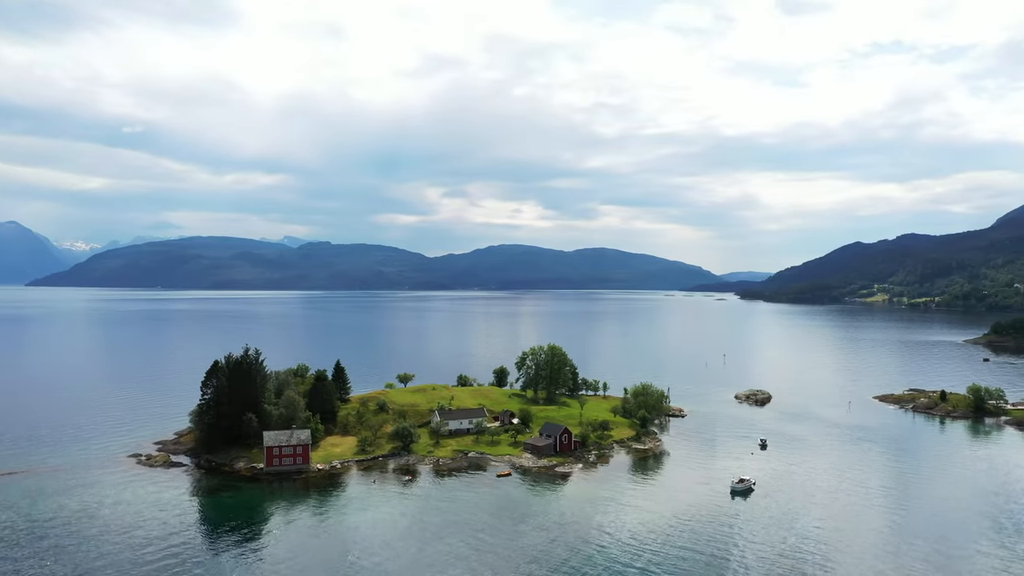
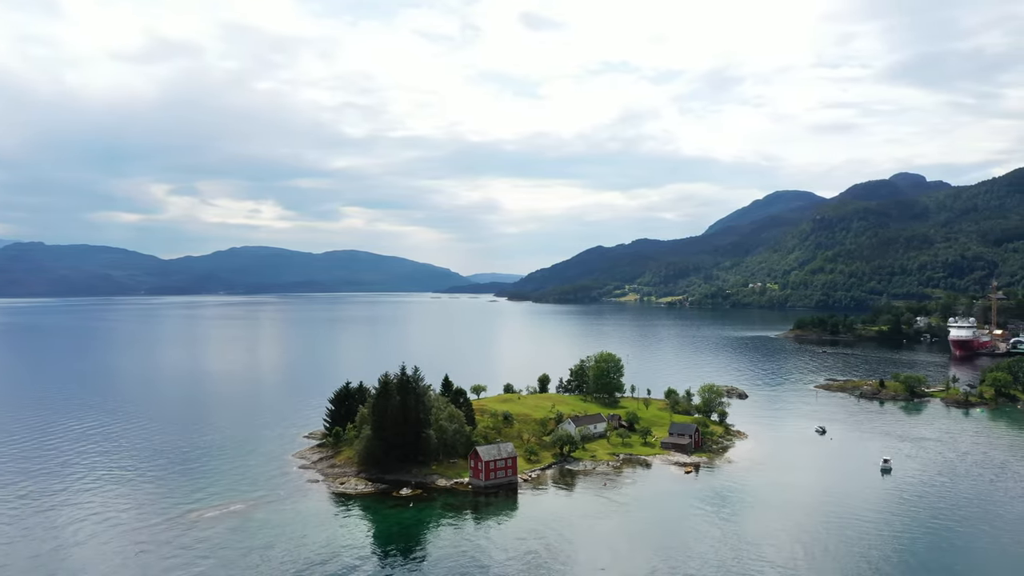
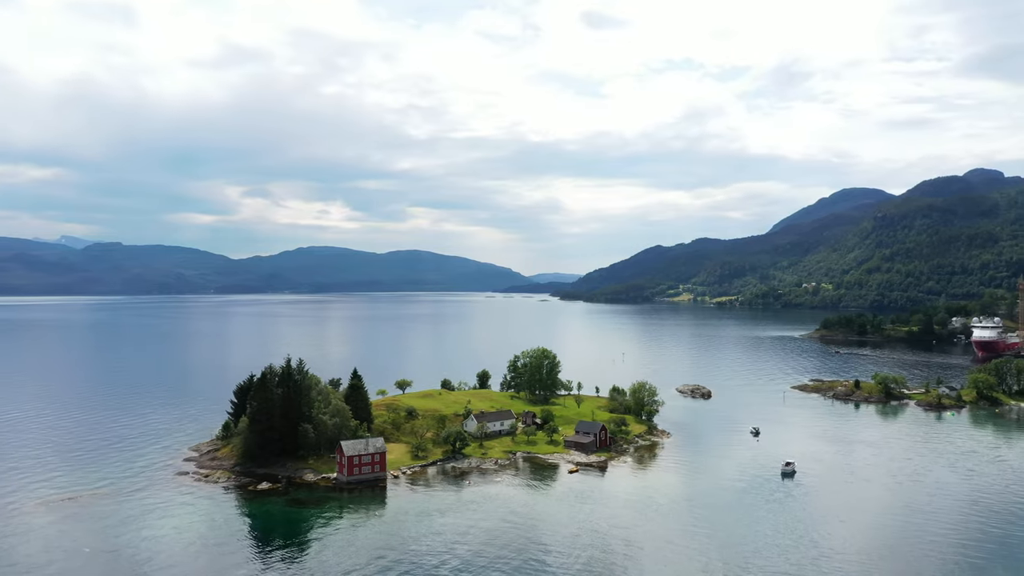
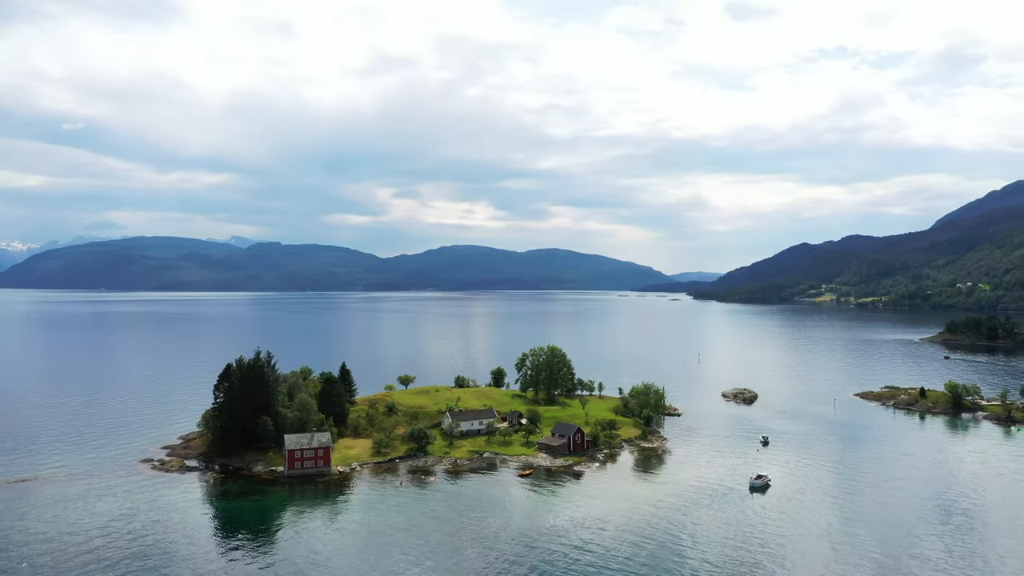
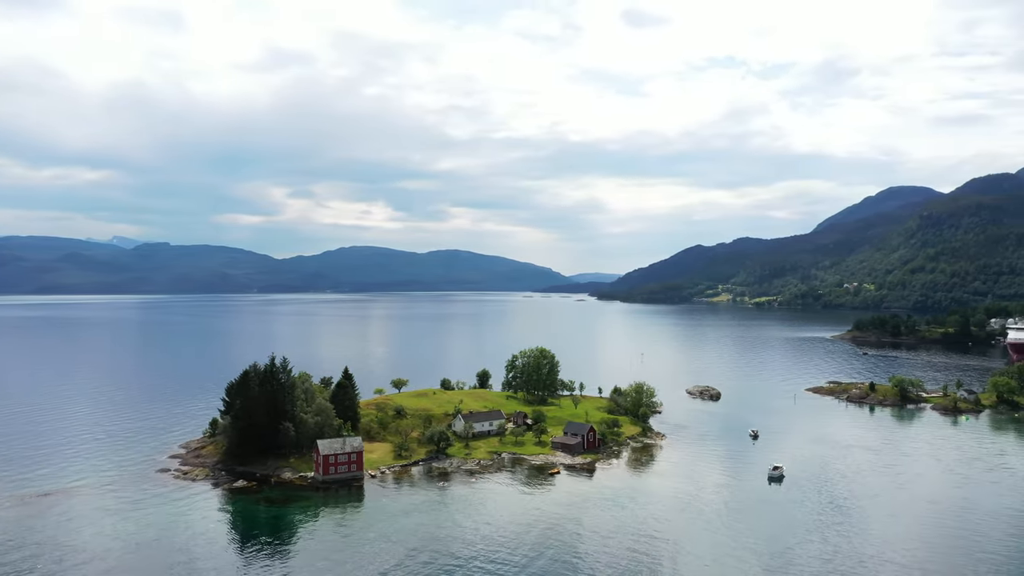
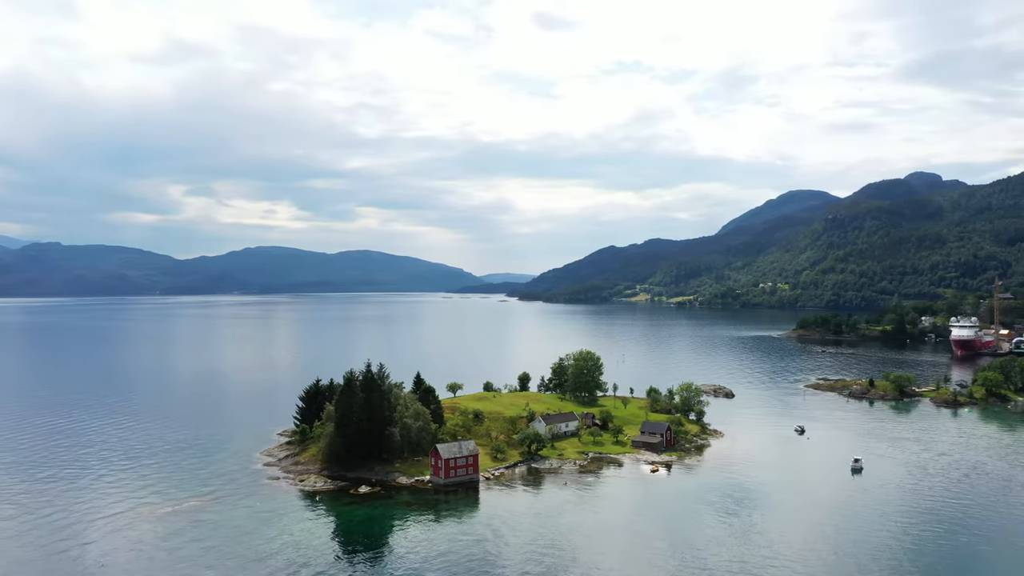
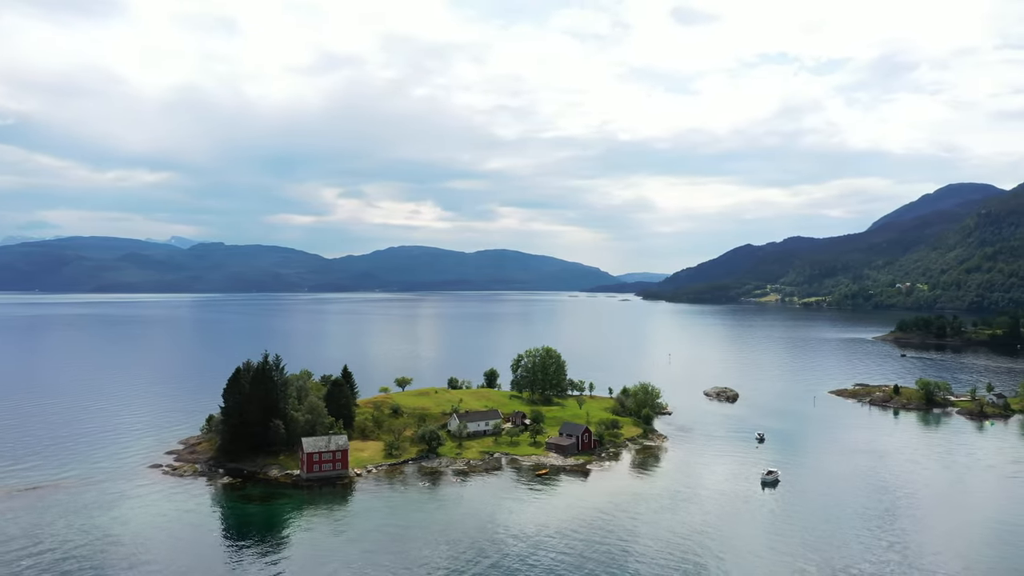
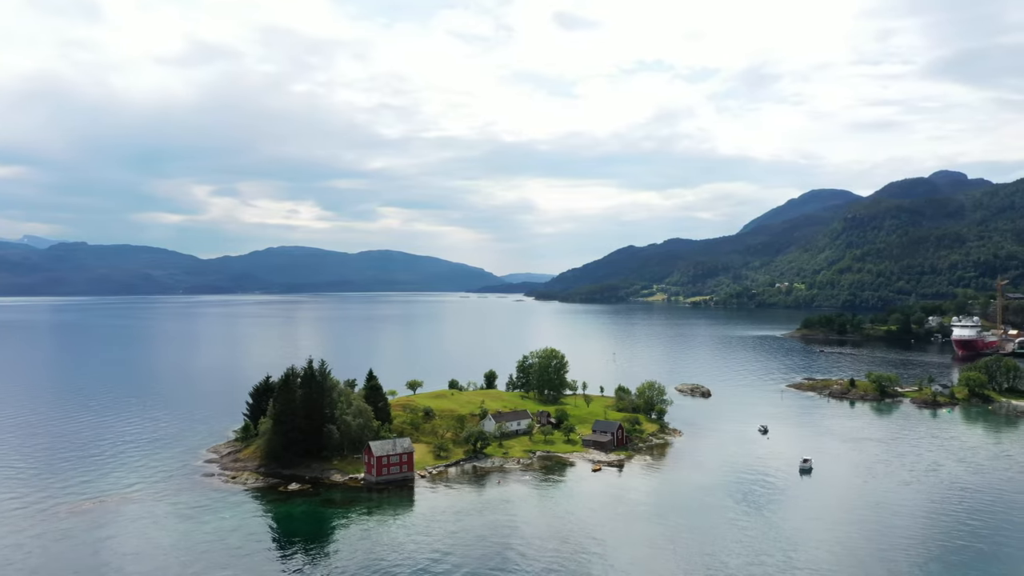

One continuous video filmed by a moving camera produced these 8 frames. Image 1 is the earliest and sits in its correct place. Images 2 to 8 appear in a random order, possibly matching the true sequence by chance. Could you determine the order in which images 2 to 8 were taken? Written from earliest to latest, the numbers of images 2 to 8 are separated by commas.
4, 7, 5, 3, 8, 6, 2
